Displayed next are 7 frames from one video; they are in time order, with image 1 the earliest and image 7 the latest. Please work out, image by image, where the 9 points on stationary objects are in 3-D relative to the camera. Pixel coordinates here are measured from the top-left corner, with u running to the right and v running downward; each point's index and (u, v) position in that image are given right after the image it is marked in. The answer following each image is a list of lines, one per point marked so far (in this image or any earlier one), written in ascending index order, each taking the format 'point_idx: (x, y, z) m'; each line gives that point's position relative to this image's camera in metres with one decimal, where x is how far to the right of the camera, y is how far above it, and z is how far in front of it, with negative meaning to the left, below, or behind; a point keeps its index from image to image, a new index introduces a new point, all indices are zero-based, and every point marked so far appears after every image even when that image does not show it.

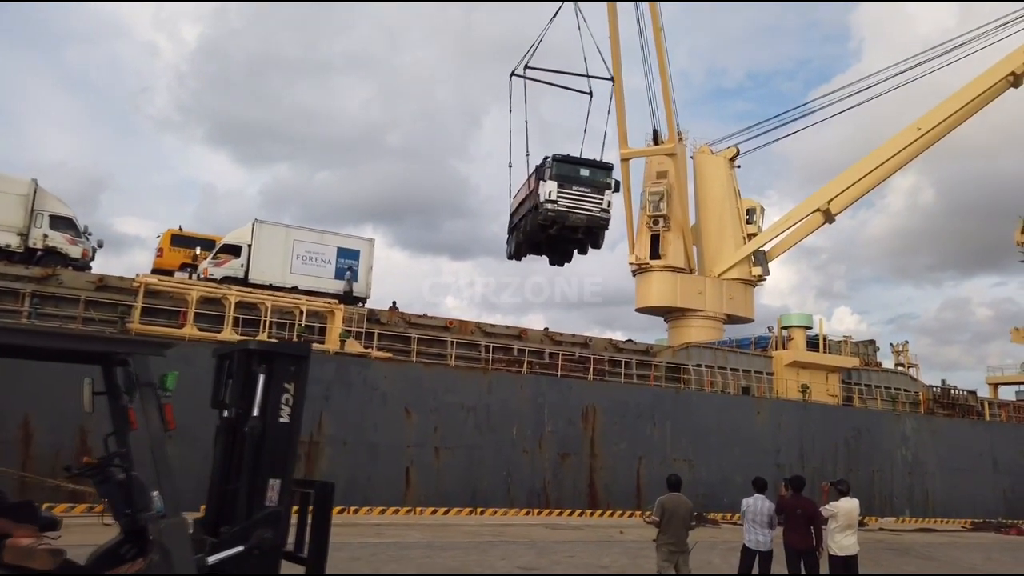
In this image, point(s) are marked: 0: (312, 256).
0: (-4.6, +0.7, +17.5) m
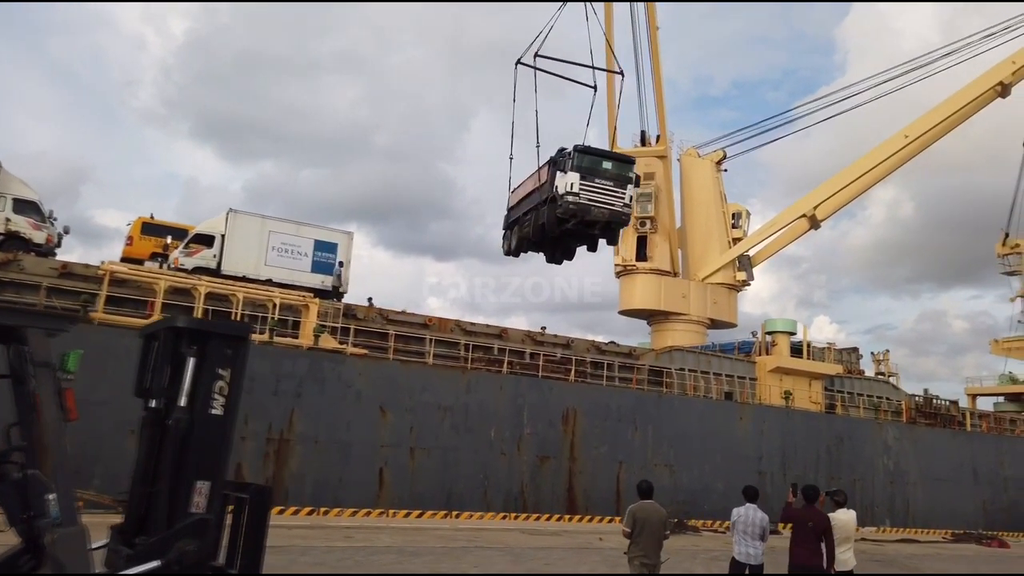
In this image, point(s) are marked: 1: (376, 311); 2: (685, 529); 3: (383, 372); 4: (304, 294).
0: (-5.0, +0.9, +17.0) m
1: (-3.0, -0.5, +16.9) m
2: (+3.6, -5.1, +16.1) m
3: (-2.5, -1.7, +15.0) m
4: (-4.2, -0.1, +15.4) m
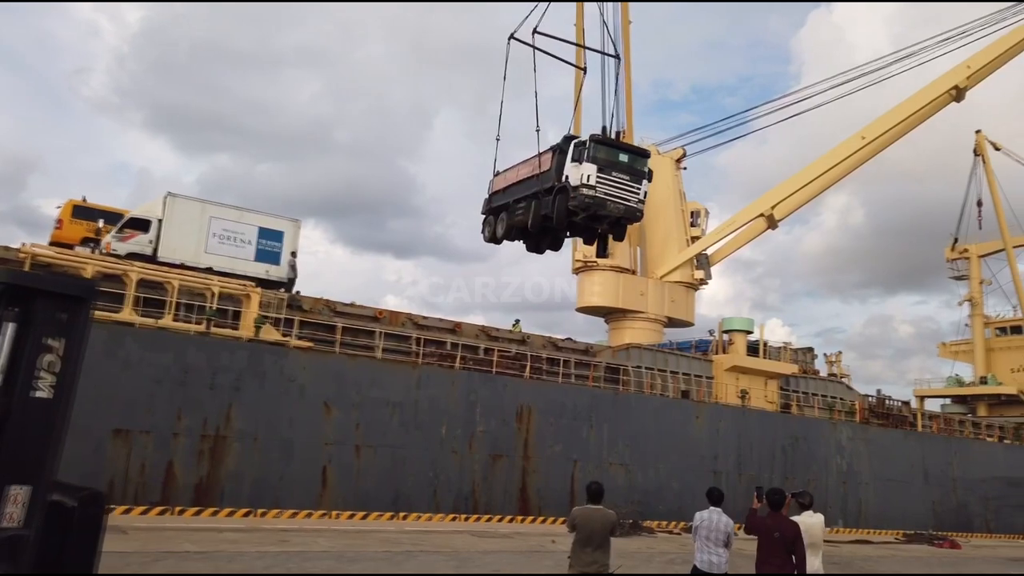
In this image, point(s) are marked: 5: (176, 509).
0: (-5.9, +1.1, +16.1) m
1: (-4.0, -0.3, +16.1) m
2: (+2.6, -5.0, +15.7) m
3: (-3.4, -1.5, +14.3) m
4: (-5.1, +0.1, +14.6) m
5: (-5.5, -3.6, +12.5) m
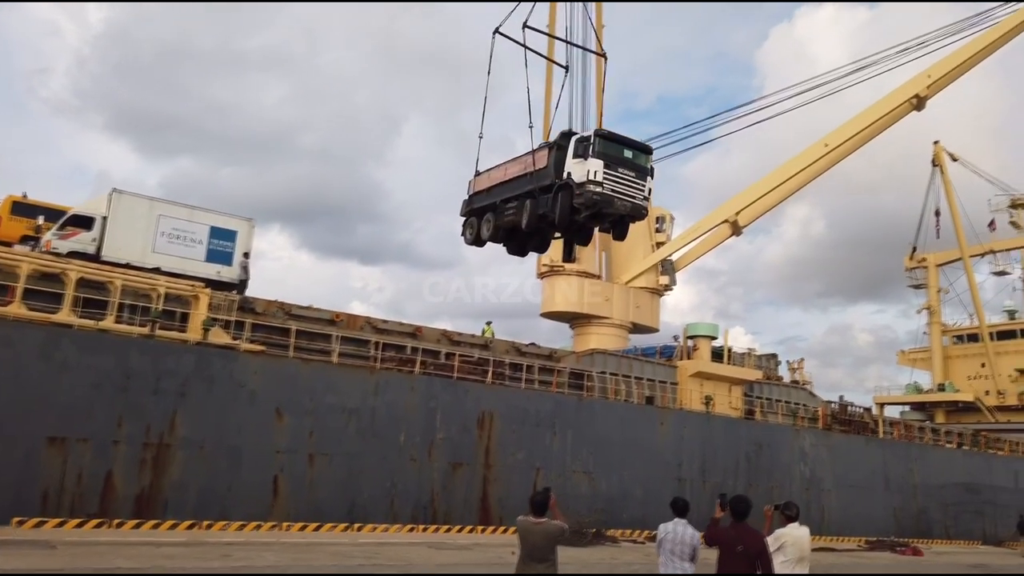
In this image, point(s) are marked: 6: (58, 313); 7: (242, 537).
0: (-6.7, +1.1, +15.5) m
1: (-4.8, -0.3, +15.5) m
2: (+1.8, -5.0, +15.4) m
3: (-4.1, -1.5, +13.7) m
4: (-5.8, +0.1, +13.9) m
5: (-6.1, -3.6, +11.8) m
6: (-7.4, -0.4, +12.5) m
7: (-4.0, -3.7, +11.4) m
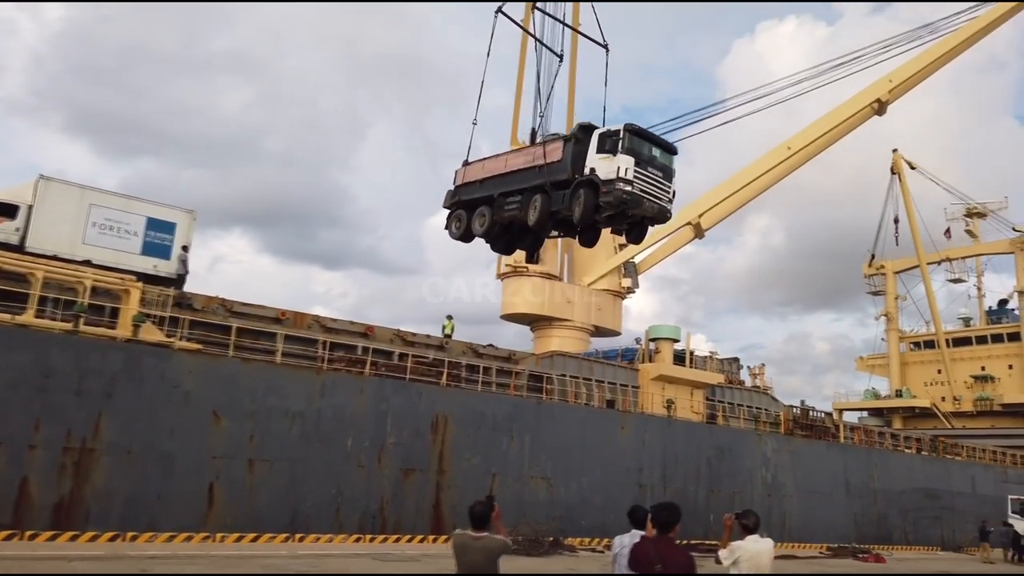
0: (-7.5, +1.2, +14.5) m
1: (-5.6, -0.3, +14.6) m
2: (+0.9, -5.0, +14.7) m
3: (-4.9, -1.4, +12.9) m
4: (-6.6, +0.2, +13.0) m
5: (-6.8, -3.5, +10.8) m
6: (-8.1, -0.3, +11.5) m
7: (-4.7, -3.6, +10.5) m
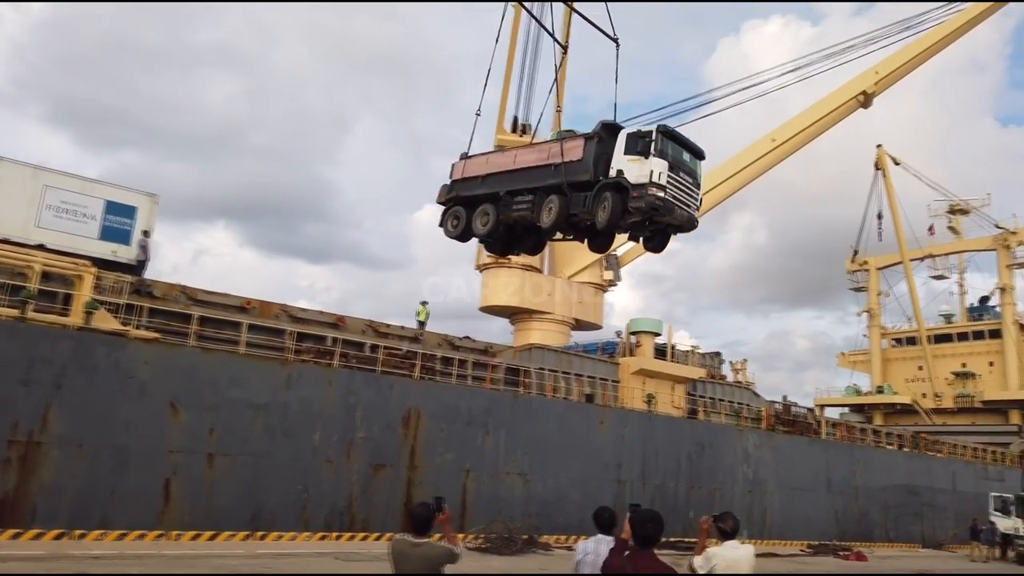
0: (-8.0, +1.4, +13.8) m
1: (-6.1, 0.0, +14.0) m
2: (+0.4, -4.8, +14.3) m
3: (-5.3, -1.2, +12.3) m
4: (-7.0, +0.4, +12.4) m
5: (-7.2, -3.2, +10.2) m
6: (-8.5, 0.0, +10.8) m
7: (-5.1, -3.4, +9.9) m
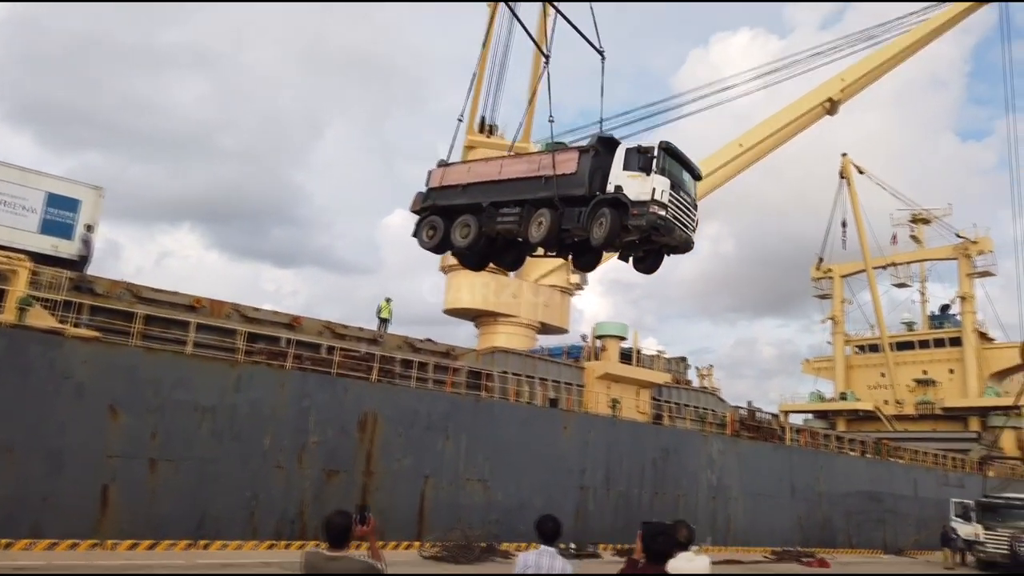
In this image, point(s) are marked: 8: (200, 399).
0: (-8.6, +1.5, +13.1) m
1: (-6.8, 0.0, +13.4) m
2: (-0.3, -4.8, +13.9) m
3: (-6.0, -1.1, +11.6) m
4: (-7.6, +0.5, +11.7) m
5: (-7.8, -3.1, +9.5) m
6: (-9.0, +0.1, +10.1) m
7: (-5.6, -3.3, +9.3) m
8: (-5.0, -1.8, +12.3) m
